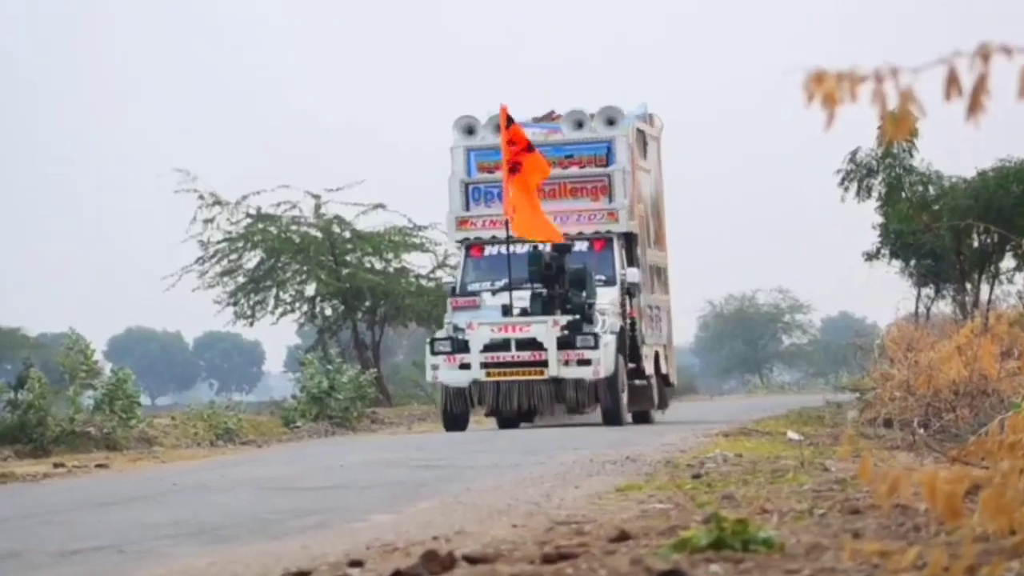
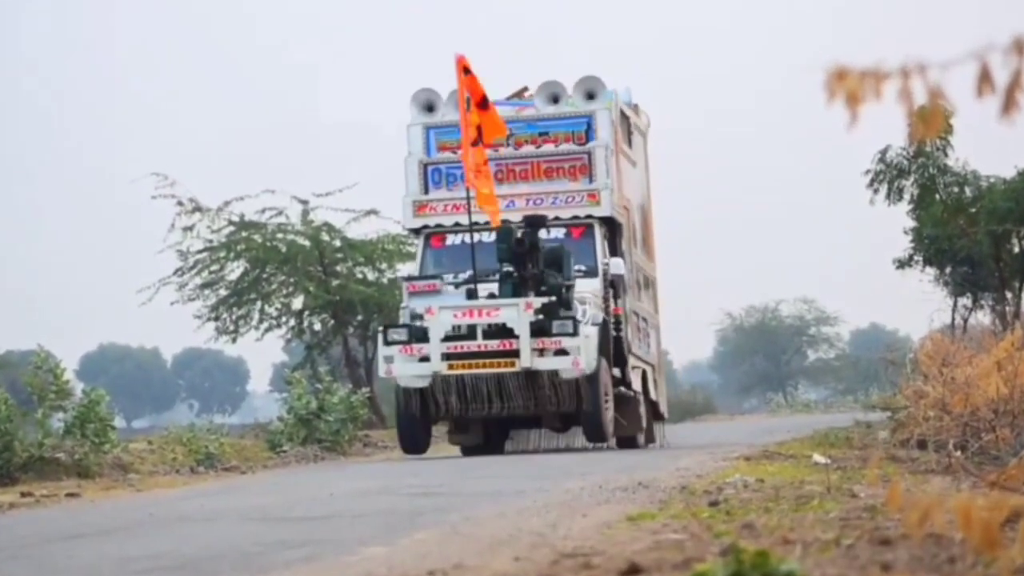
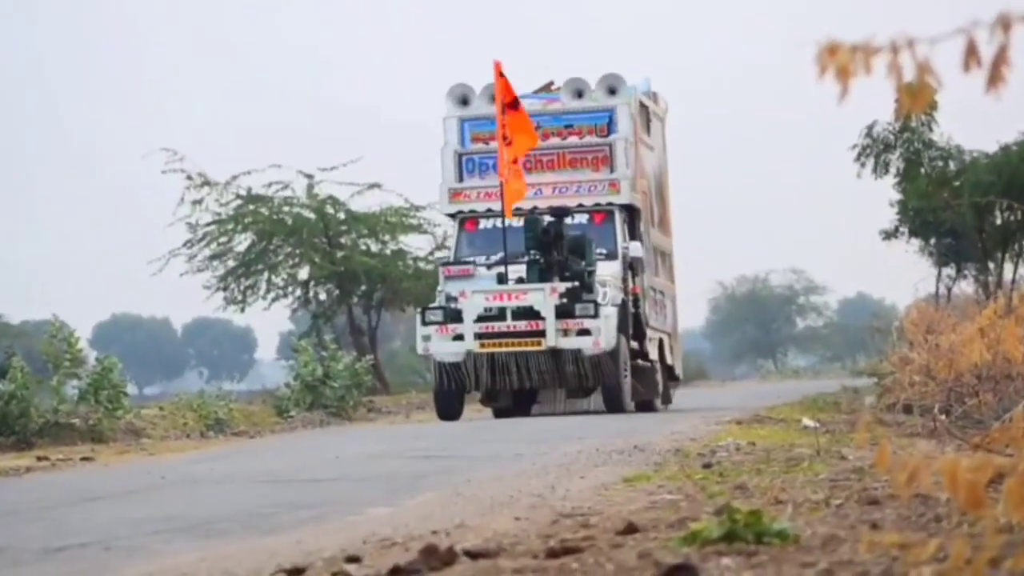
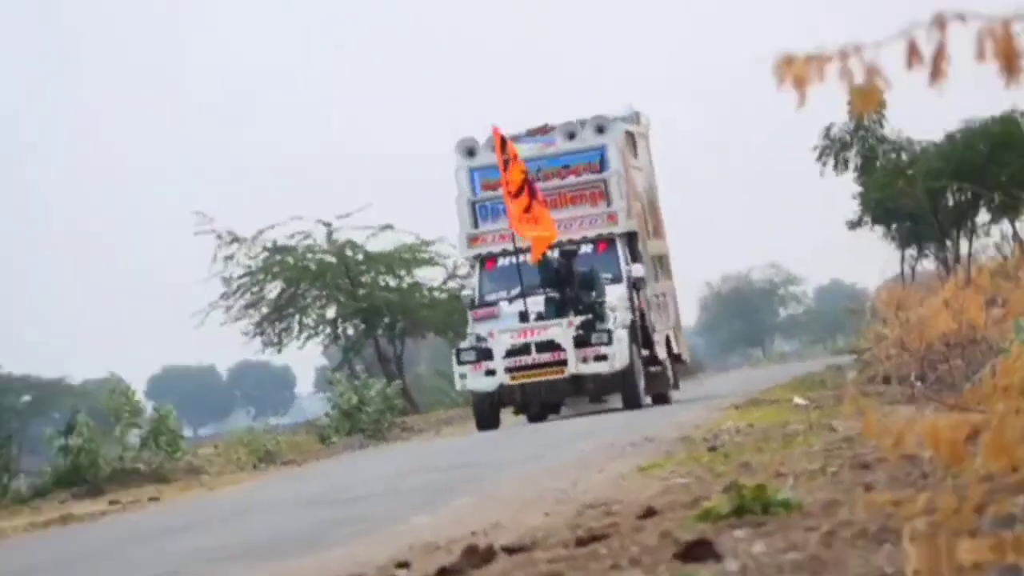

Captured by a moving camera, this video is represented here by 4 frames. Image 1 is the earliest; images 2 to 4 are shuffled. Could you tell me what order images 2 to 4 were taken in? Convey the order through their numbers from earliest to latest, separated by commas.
4, 3, 2
